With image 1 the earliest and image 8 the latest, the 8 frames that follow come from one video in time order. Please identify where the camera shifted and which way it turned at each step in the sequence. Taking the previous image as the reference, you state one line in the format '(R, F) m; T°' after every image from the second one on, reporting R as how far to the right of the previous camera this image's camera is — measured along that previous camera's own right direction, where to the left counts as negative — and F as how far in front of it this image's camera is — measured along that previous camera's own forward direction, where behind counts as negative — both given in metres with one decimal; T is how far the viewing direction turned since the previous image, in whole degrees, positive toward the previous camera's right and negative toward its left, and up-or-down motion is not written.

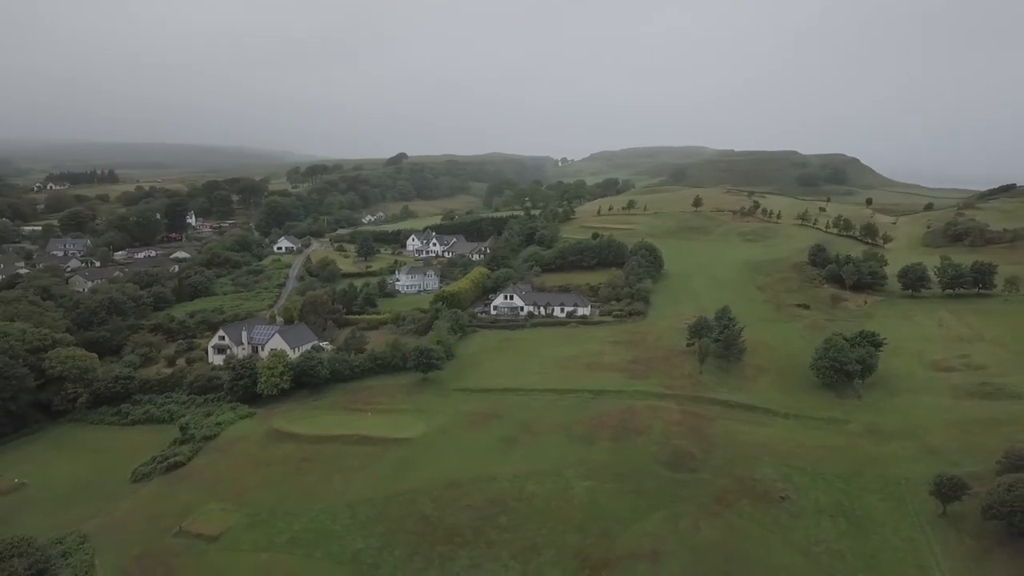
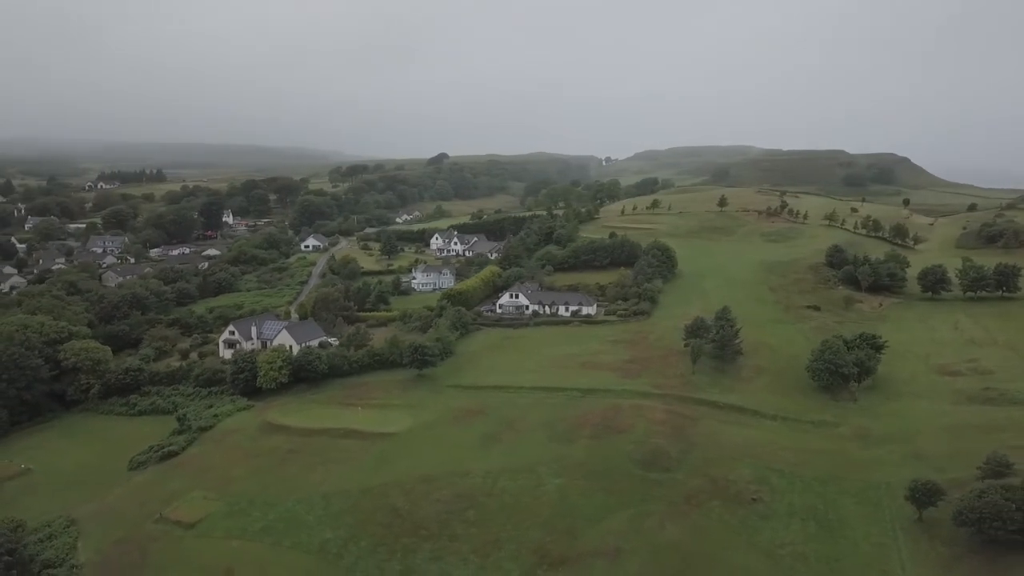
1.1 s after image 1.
(+2.5, -0.3) m; -3°
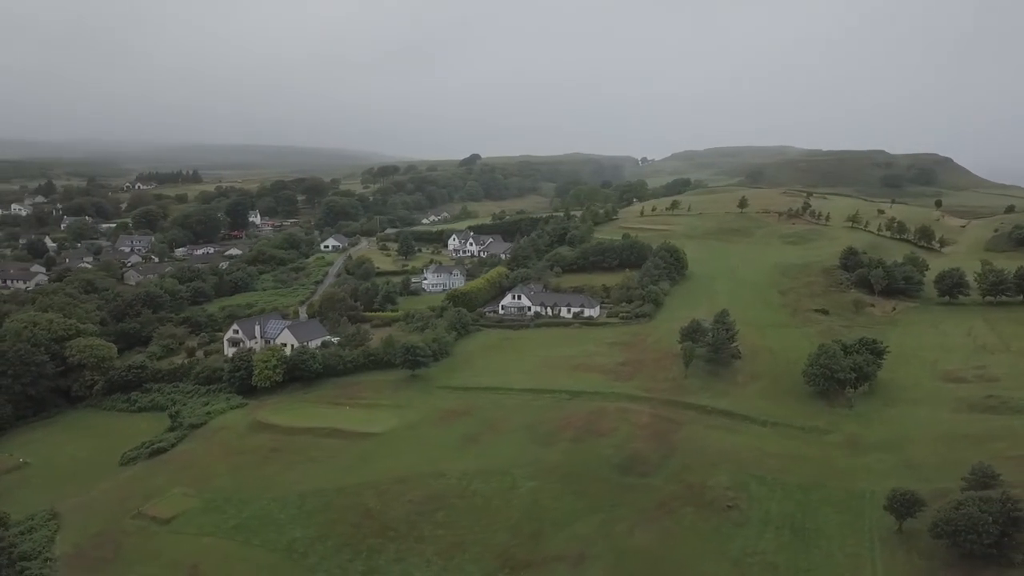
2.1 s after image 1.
(+2.2, +0.1) m; -2°
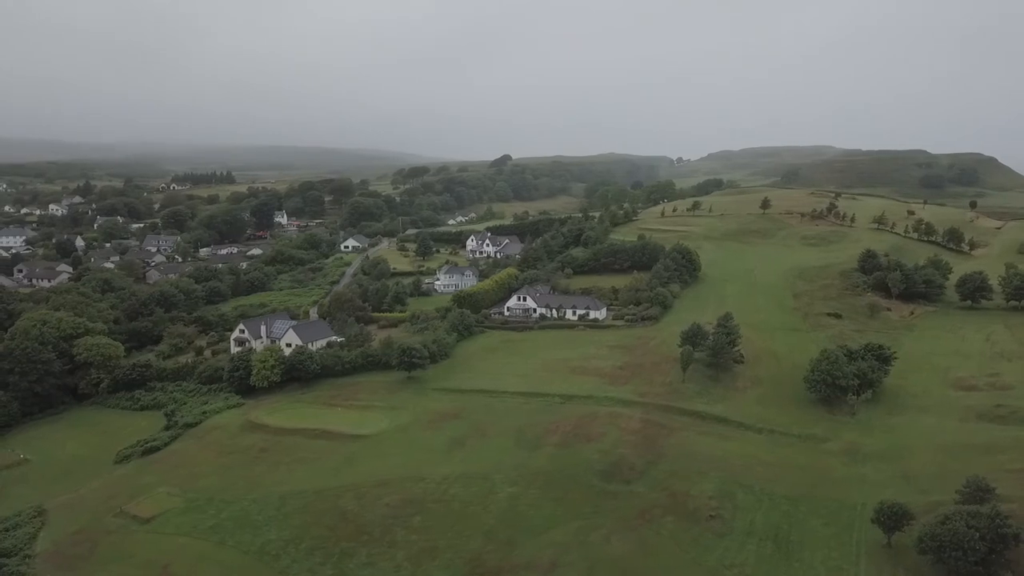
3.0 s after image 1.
(+1.9, +0.4) m; -2°
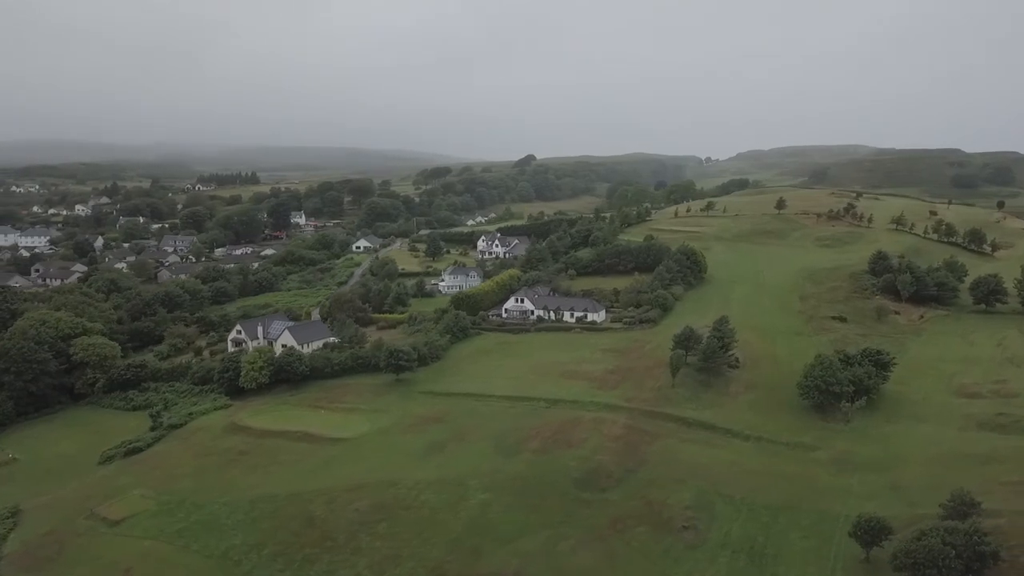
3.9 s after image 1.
(+1.9, +0.6) m; -2°
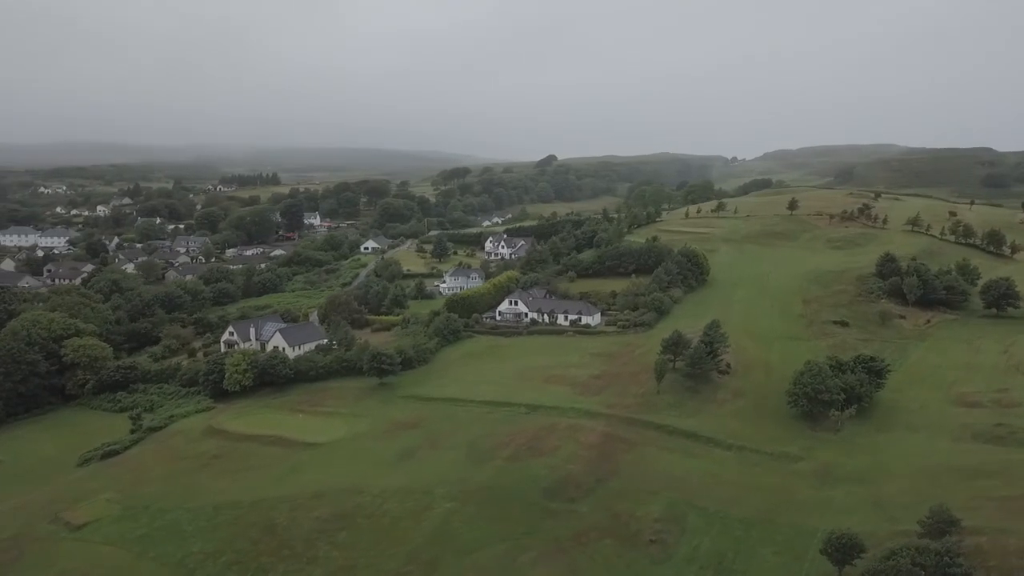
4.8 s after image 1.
(+2.0, +0.7) m; -2°
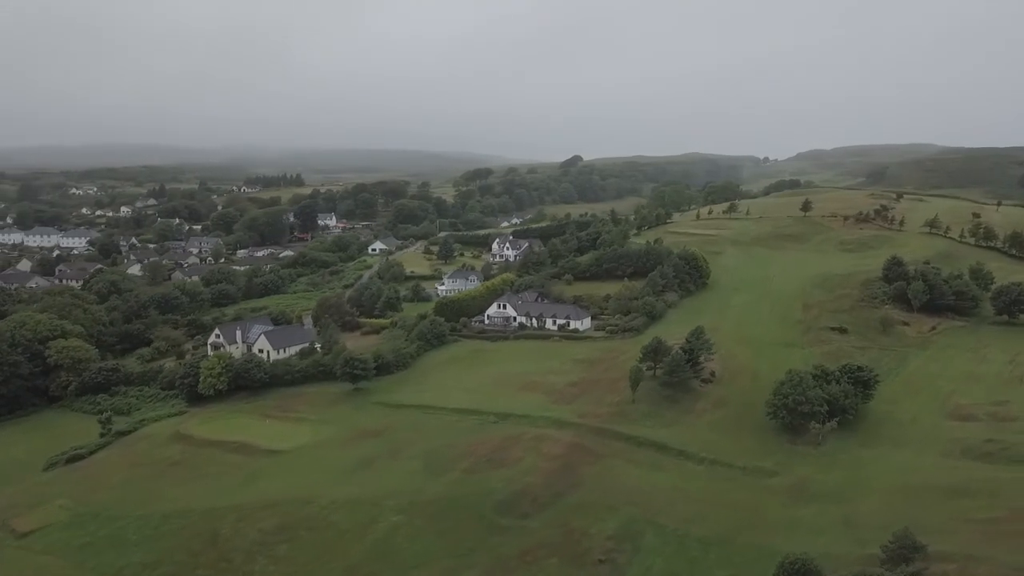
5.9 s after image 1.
(+2.6, +1.0) m; -2°
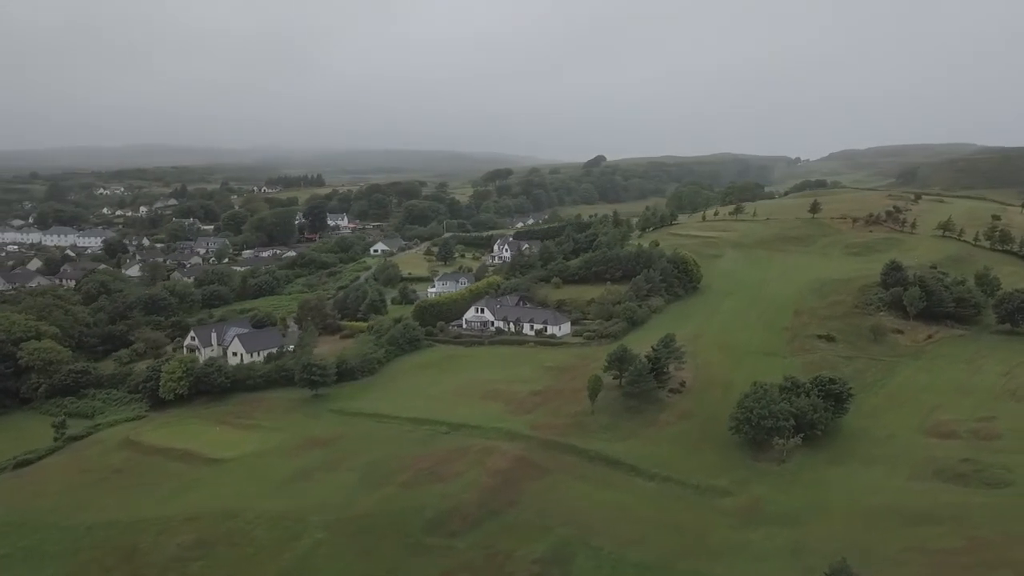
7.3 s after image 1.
(+3.2, +1.2) m; -2°
